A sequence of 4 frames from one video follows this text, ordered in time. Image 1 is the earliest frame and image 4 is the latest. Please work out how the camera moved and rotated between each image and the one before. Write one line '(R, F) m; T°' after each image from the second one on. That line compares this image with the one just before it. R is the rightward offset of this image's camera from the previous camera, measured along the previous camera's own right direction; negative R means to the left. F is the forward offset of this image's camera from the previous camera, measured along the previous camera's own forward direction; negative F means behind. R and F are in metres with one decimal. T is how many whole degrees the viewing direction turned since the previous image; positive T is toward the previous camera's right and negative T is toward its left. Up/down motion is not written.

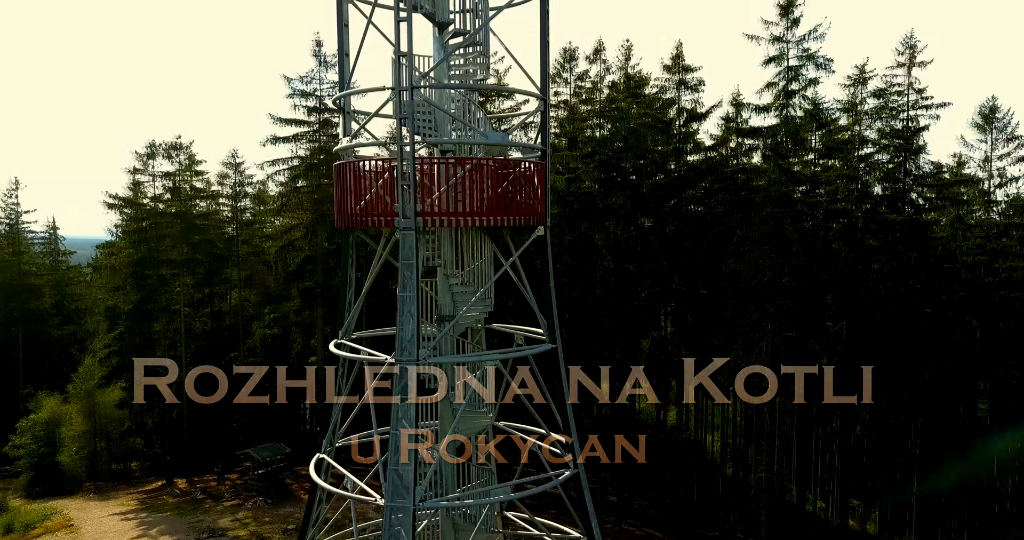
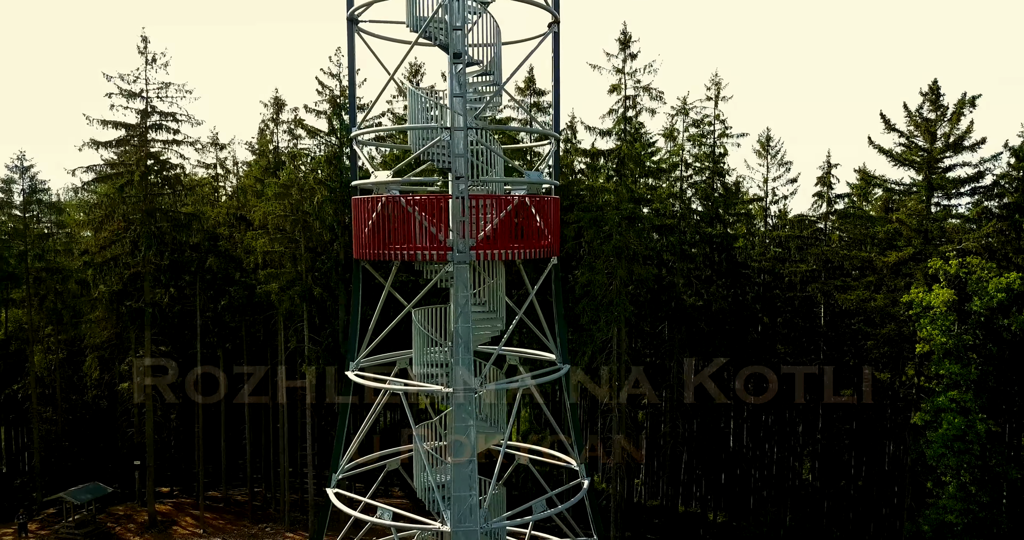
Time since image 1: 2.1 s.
(-2.6, -0.1) m; +18°
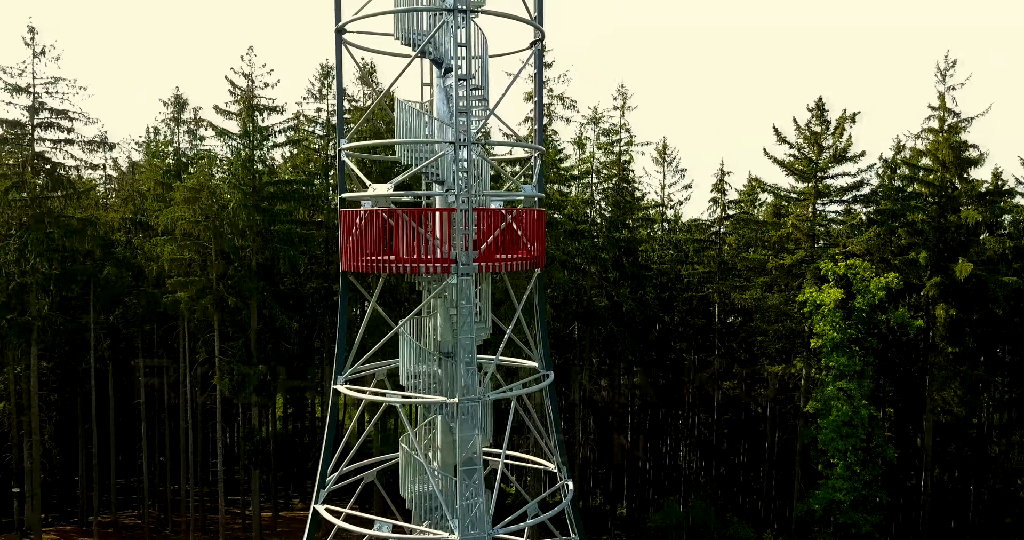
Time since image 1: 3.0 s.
(-1.1, -0.1) m; +9°
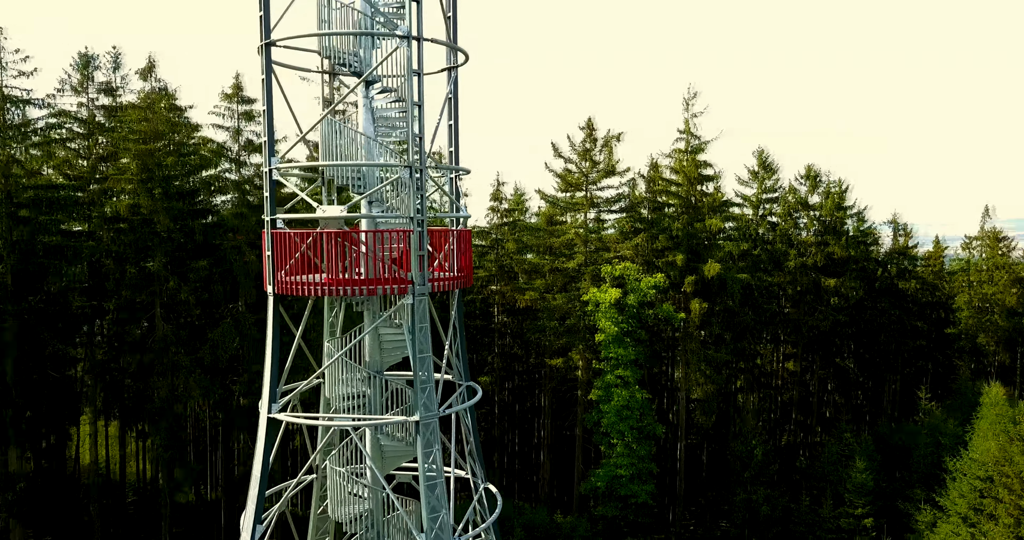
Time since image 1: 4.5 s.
(-2.1, 0.0) m; +21°
